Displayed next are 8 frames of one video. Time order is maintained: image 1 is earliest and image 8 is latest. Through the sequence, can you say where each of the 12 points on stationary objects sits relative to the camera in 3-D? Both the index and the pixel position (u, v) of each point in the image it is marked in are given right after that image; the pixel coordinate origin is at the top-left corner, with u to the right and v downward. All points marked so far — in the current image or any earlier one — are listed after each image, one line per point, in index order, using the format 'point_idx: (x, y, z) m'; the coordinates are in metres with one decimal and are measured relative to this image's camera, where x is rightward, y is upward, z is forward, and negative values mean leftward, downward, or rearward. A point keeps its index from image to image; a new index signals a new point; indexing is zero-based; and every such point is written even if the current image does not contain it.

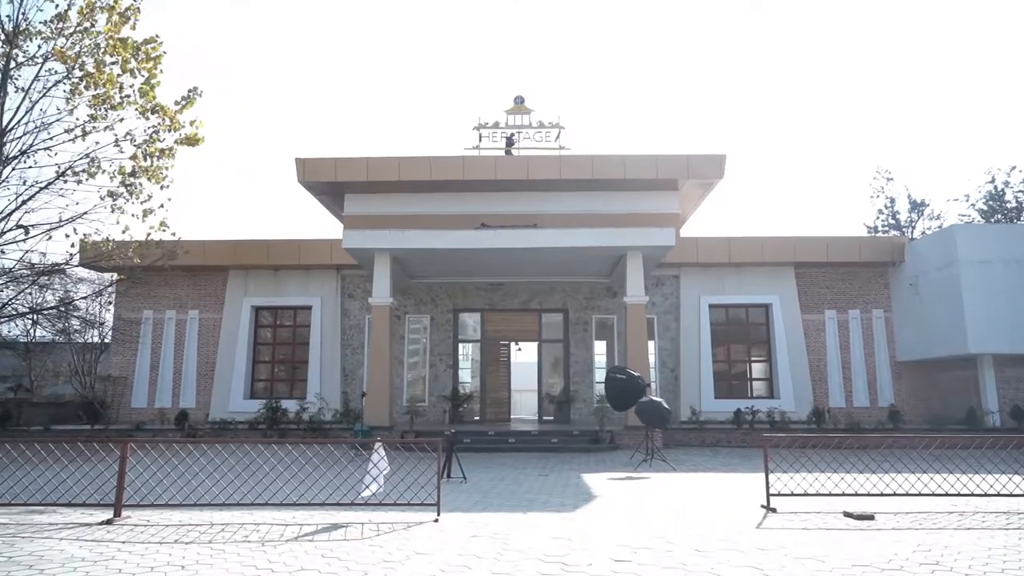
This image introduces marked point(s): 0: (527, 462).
0: (+0.3, -3.2, +12.9) m
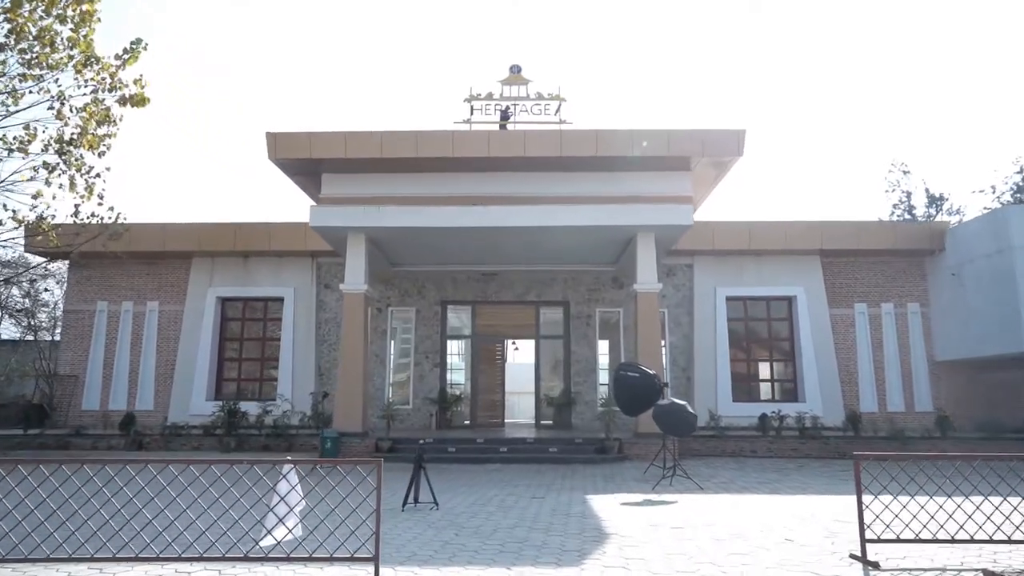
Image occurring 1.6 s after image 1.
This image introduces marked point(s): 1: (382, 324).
0: (+0.1, -2.9, +10.7) m
1: (-3.6, -1.0, +19.8) m
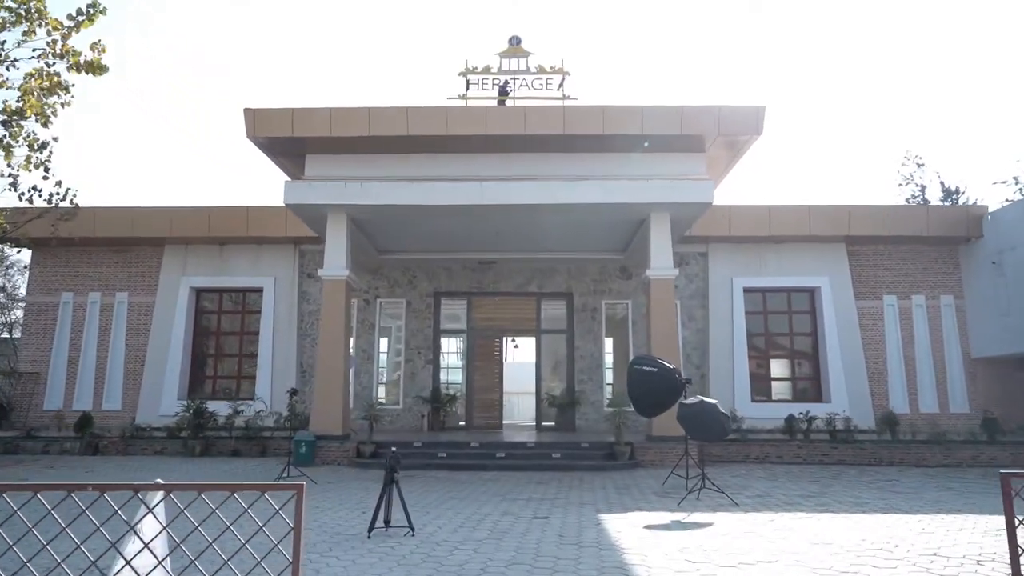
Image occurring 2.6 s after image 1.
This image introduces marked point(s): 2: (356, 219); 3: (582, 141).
0: (+0.1, -2.6, +9.1) m
1: (-3.6, -0.8, +18.2) m
2: (-3.1, +1.4, +14.0) m
3: (+1.6, +3.4, +16.5) m
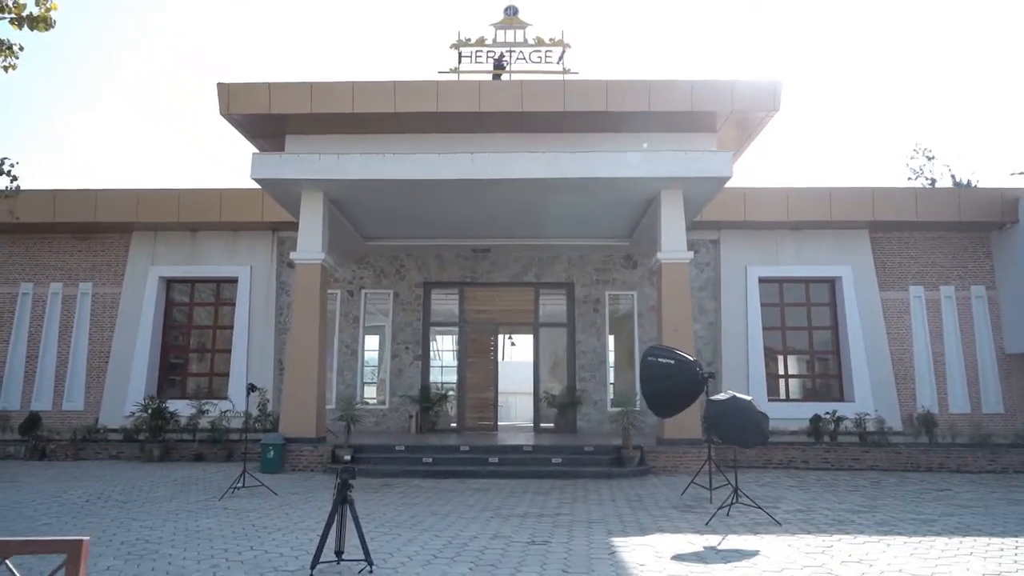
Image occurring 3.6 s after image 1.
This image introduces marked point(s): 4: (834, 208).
0: (0.0, -2.4, +7.7) m
1: (-3.7, -0.5, +16.8) m
2: (-3.1, +1.6, +12.6) m
3: (+1.5, +3.6, +15.1) m
4: (+7.3, +1.8, +16.2) m
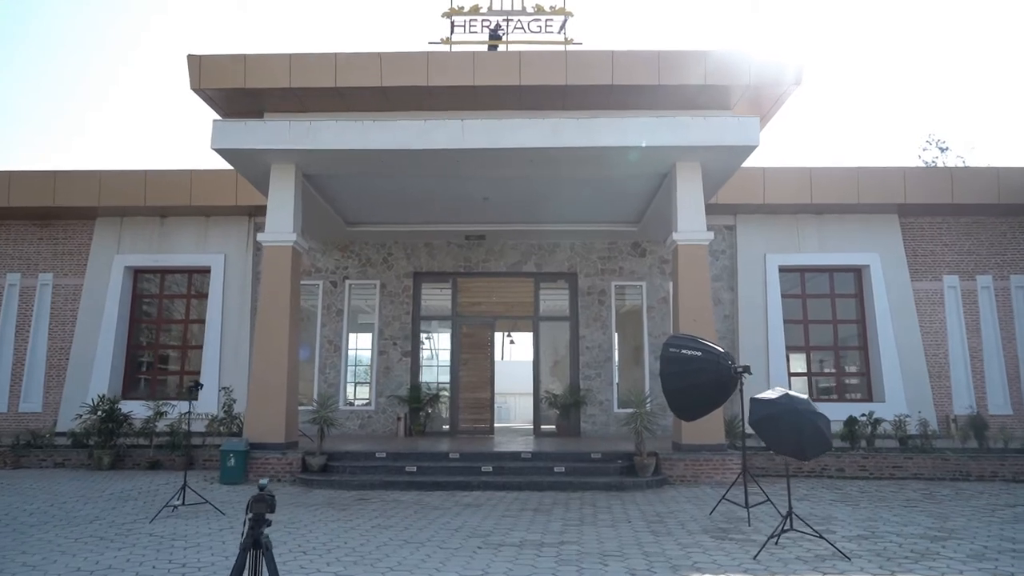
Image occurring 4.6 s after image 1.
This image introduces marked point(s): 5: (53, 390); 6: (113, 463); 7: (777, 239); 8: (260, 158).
0: (0.0, -2.1, +6.3) m
1: (-3.7, -0.3, +15.4) m
2: (-3.2, +1.8, +11.2) m
3: (+1.5, +3.8, +13.7) m
4: (+7.3, +2.0, +14.8) m
5: (-9.8, -2.2, +15.3) m
6: (-6.0, -2.6, +10.8) m
7: (+5.7, +1.1, +15.4) m
8: (-3.8, +1.9, +10.6) m
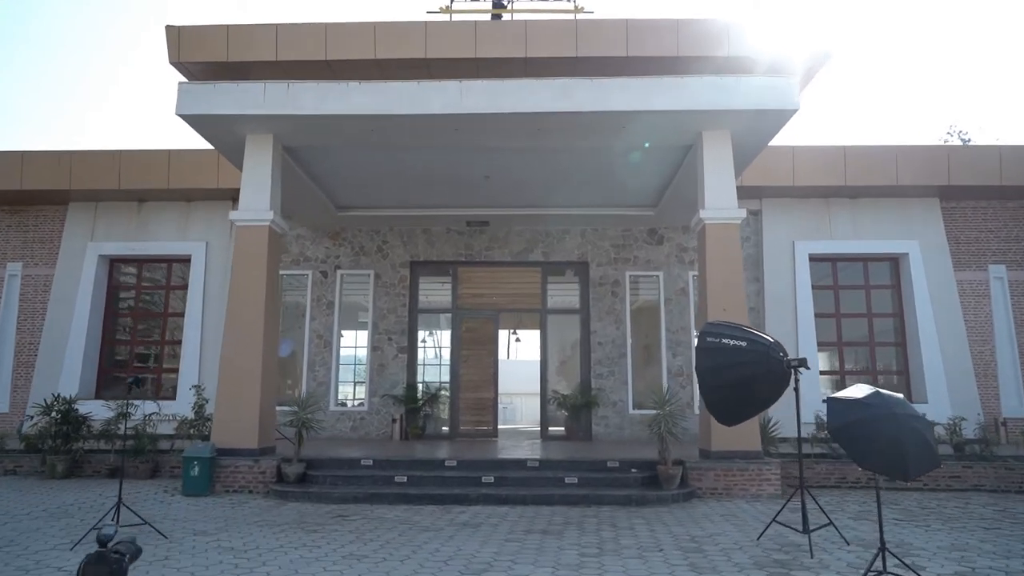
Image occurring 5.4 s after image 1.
0: (0.0, -1.9, +5.1) m
1: (-3.6, -0.1, +14.2) m
2: (-3.1, +2.0, +10.0) m
3: (+1.6, +4.0, +12.4) m
4: (+7.4, +2.2, +13.5) m
5: (-9.7, -2.0, +14.1) m
6: (-6.0, -2.4, +9.6) m
7: (+5.8, +1.3, +14.1) m
8: (-3.7, +2.1, +9.4) m
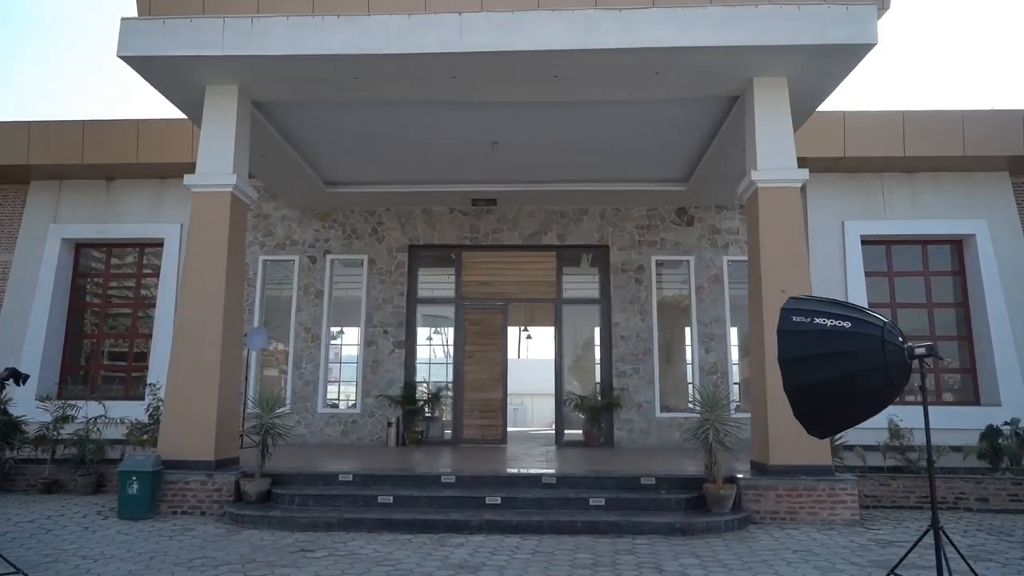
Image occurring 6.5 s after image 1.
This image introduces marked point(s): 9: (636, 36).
0: (0.0, -1.7, +3.5) m
1: (-3.4, +0.1, +12.6) m
2: (-3.0, +2.2, +8.4) m
3: (+1.7, +4.2, +10.8) m
4: (+7.5, +2.5, +11.8) m
5: (-9.5, -1.8, +12.7) m
6: (-5.8, -2.2, +8.1) m
7: (+6.0, +1.5, +12.4) m
8: (-3.6, +2.4, +7.8) m
9: (+1.3, +2.6, +7.3) m
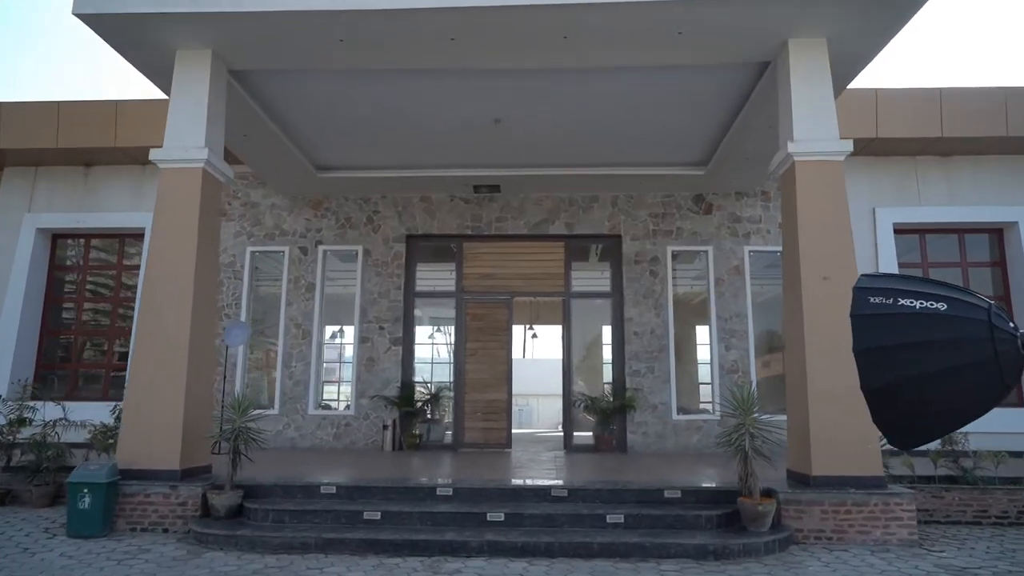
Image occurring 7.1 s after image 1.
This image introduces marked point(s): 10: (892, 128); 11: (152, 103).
0: (+0.1, -1.6, +2.6) m
1: (-3.4, +0.2, +11.8) m
2: (-3.0, +2.4, +7.6) m
3: (+1.8, +4.4, +9.9) m
4: (+7.6, +2.6, +10.9) m
5: (-9.4, -1.7, +11.9) m
6: (-5.8, -2.1, +7.3) m
7: (+6.1, +1.6, +11.5) m
8: (-3.5, +2.5, +7.0) m
9: (+1.3, +2.7, +6.4) m
10: (+5.8, +2.4, +10.9) m
11: (-5.8, +3.0, +11.5) m
